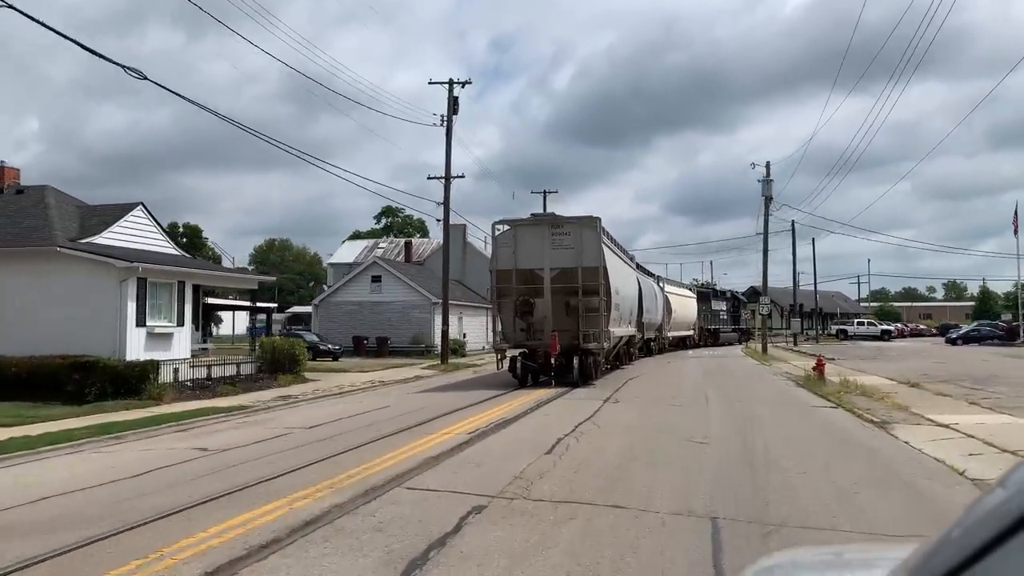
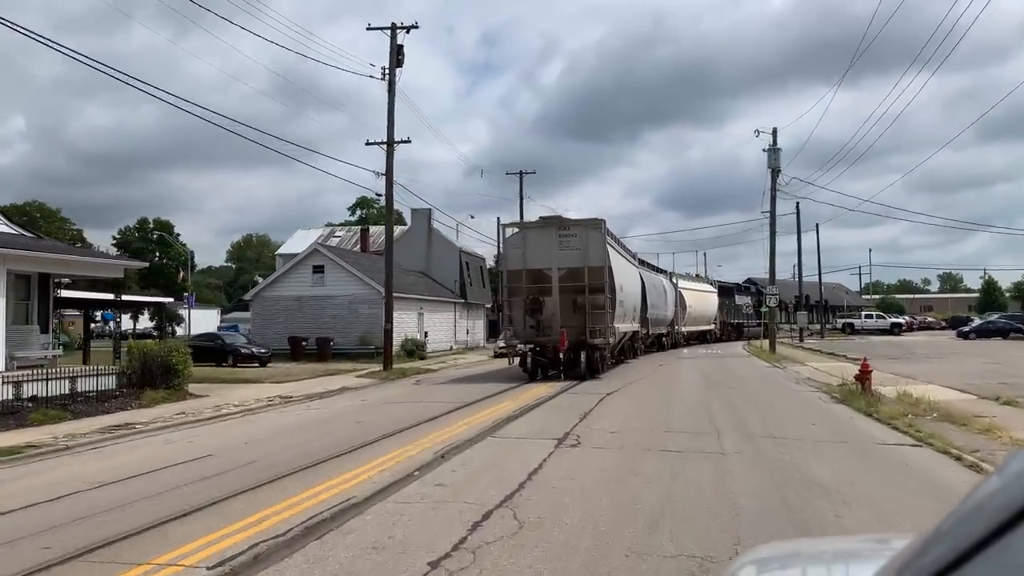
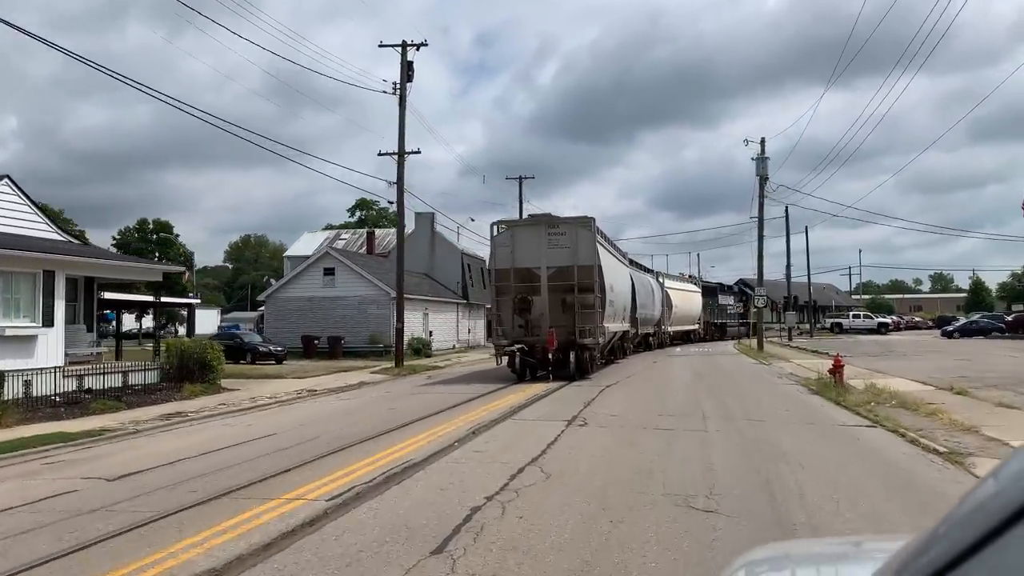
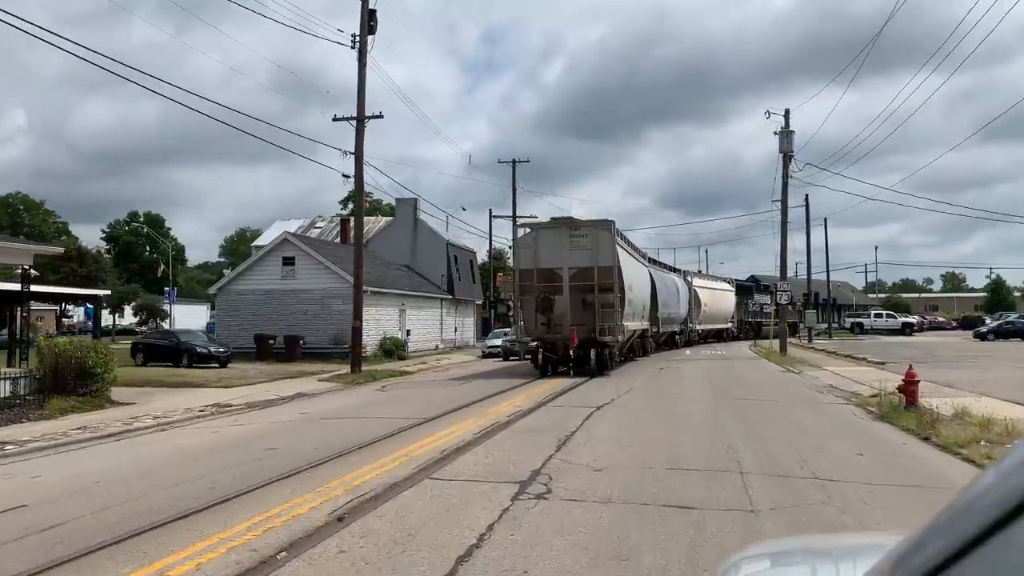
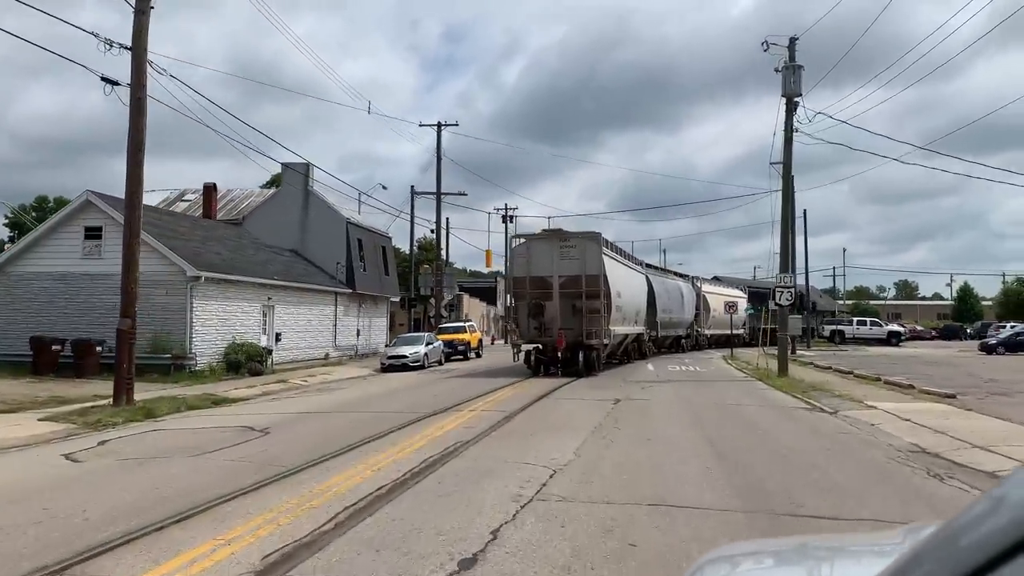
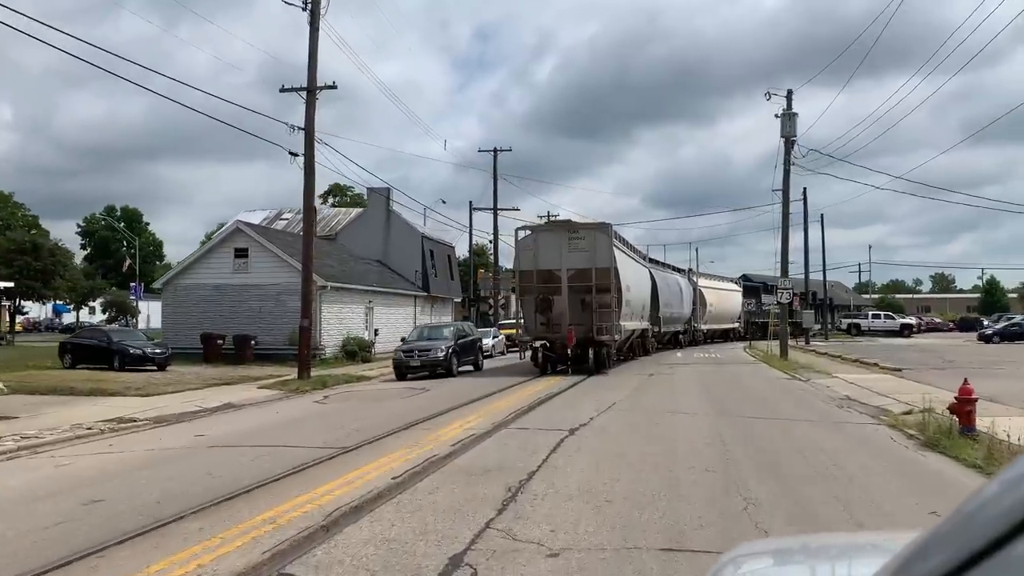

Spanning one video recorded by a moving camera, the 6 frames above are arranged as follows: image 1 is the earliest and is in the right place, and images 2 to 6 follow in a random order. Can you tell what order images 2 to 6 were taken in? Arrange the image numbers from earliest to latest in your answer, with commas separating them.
3, 2, 4, 6, 5
